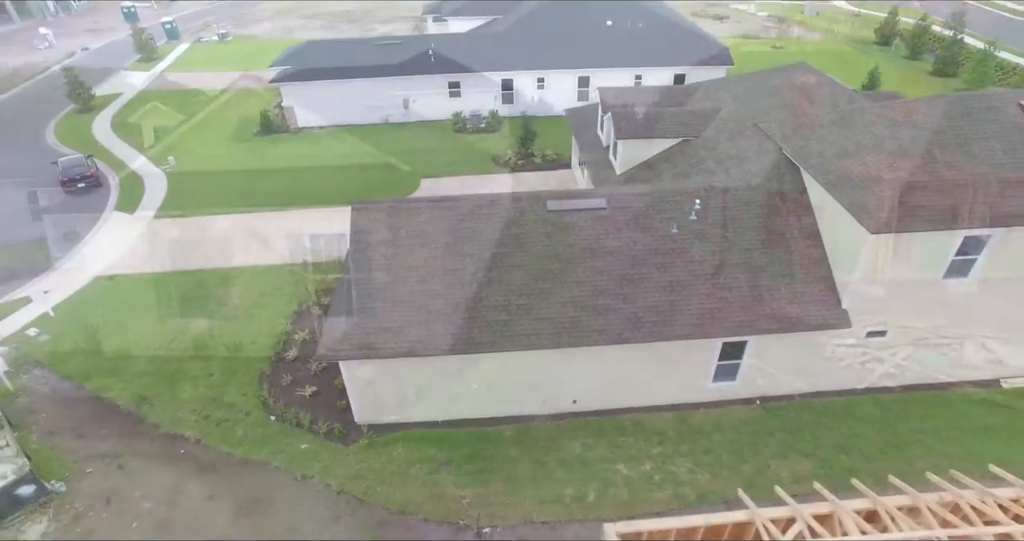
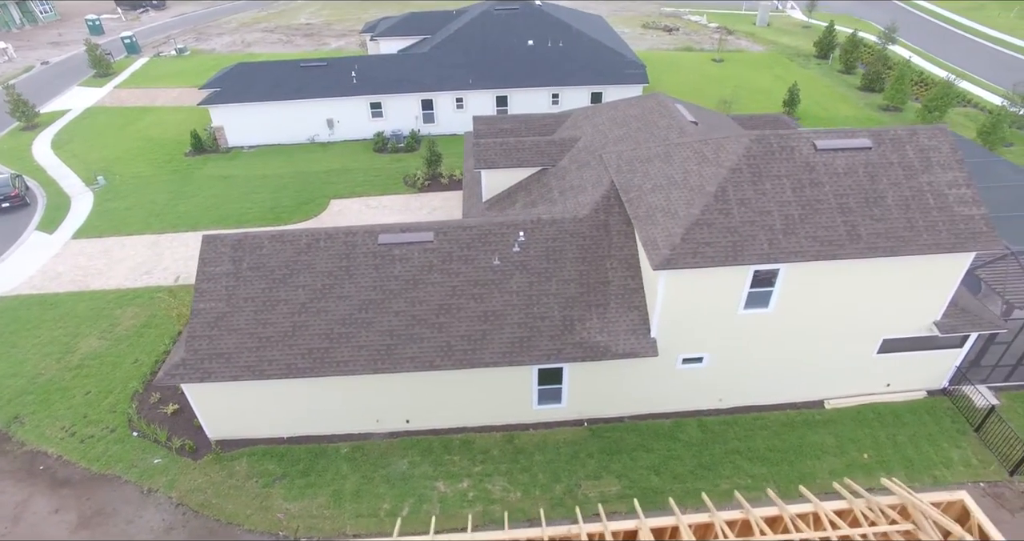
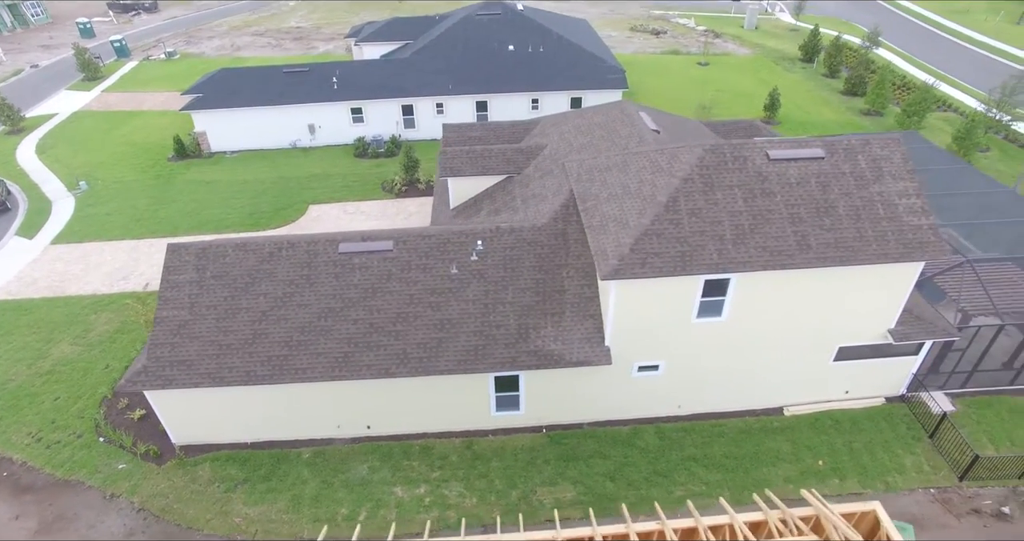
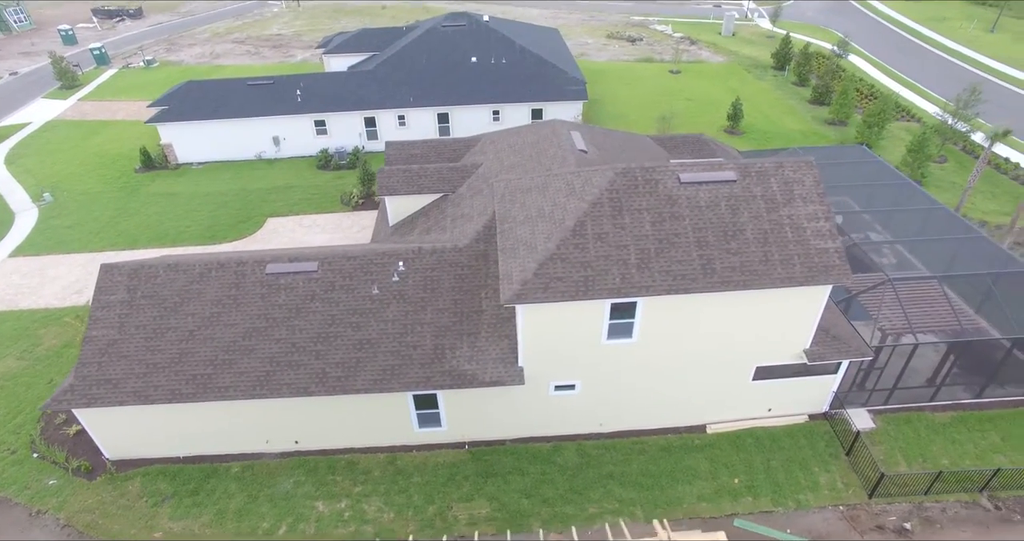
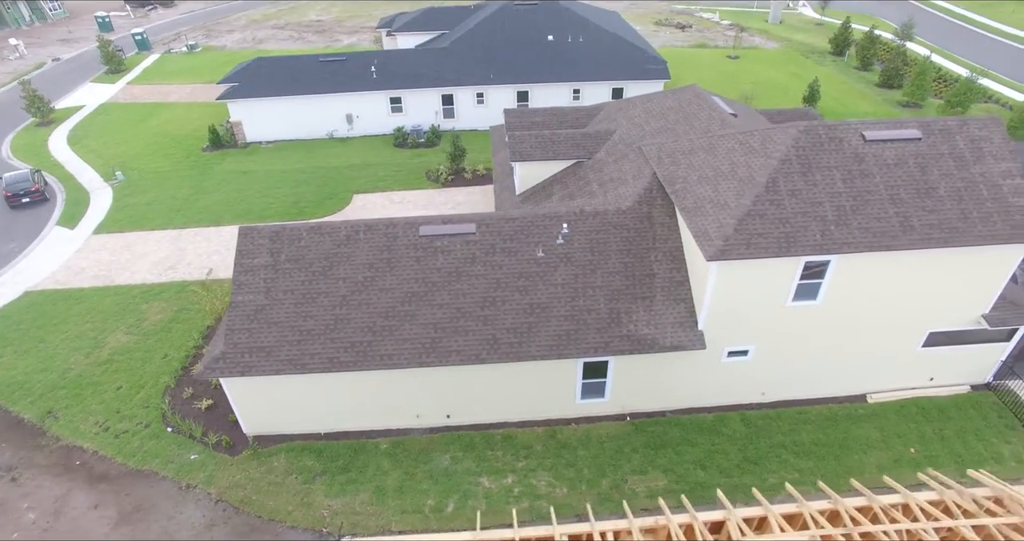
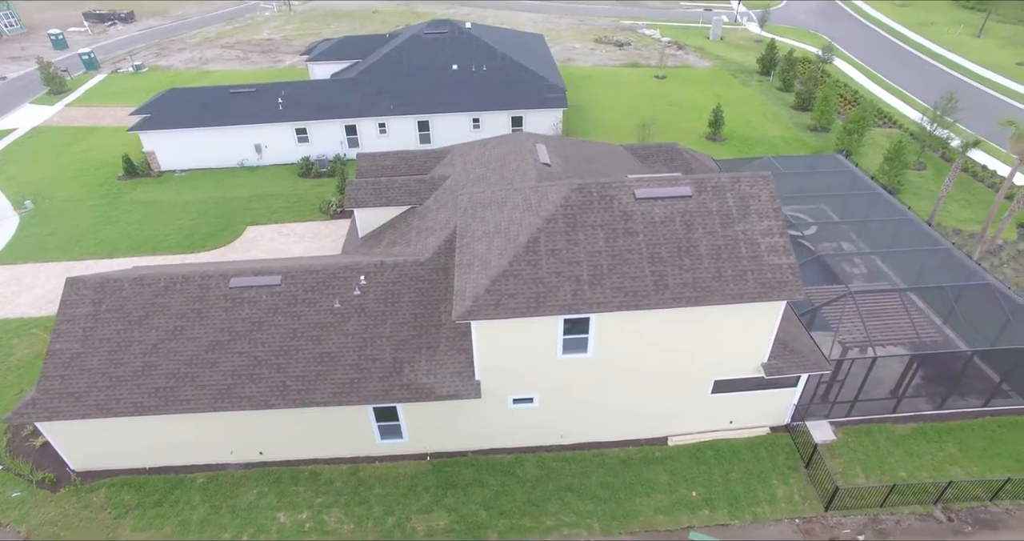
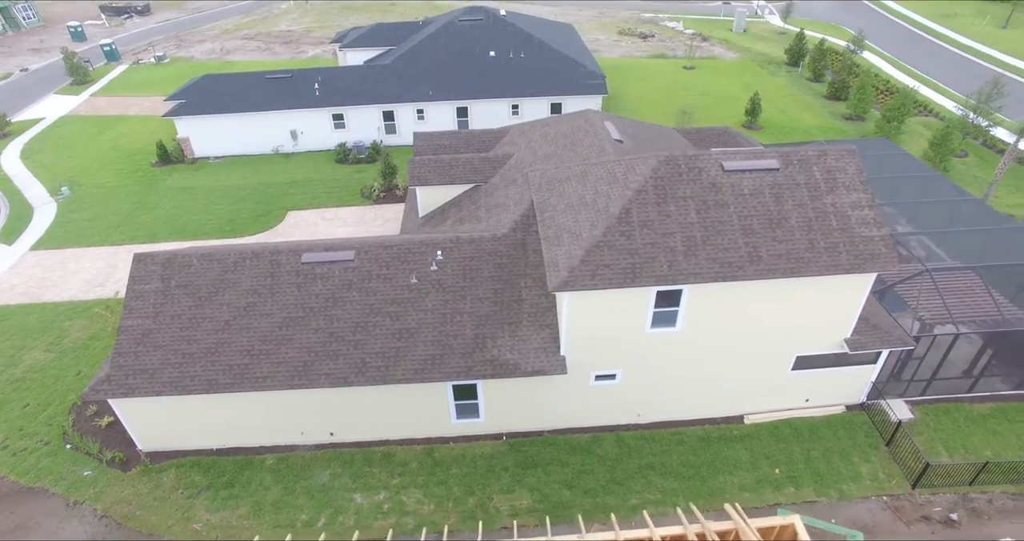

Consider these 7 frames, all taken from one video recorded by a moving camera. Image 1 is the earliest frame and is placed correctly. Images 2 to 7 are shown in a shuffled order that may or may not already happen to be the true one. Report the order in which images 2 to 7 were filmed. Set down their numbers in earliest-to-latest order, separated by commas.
5, 2, 3, 7, 4, 6
